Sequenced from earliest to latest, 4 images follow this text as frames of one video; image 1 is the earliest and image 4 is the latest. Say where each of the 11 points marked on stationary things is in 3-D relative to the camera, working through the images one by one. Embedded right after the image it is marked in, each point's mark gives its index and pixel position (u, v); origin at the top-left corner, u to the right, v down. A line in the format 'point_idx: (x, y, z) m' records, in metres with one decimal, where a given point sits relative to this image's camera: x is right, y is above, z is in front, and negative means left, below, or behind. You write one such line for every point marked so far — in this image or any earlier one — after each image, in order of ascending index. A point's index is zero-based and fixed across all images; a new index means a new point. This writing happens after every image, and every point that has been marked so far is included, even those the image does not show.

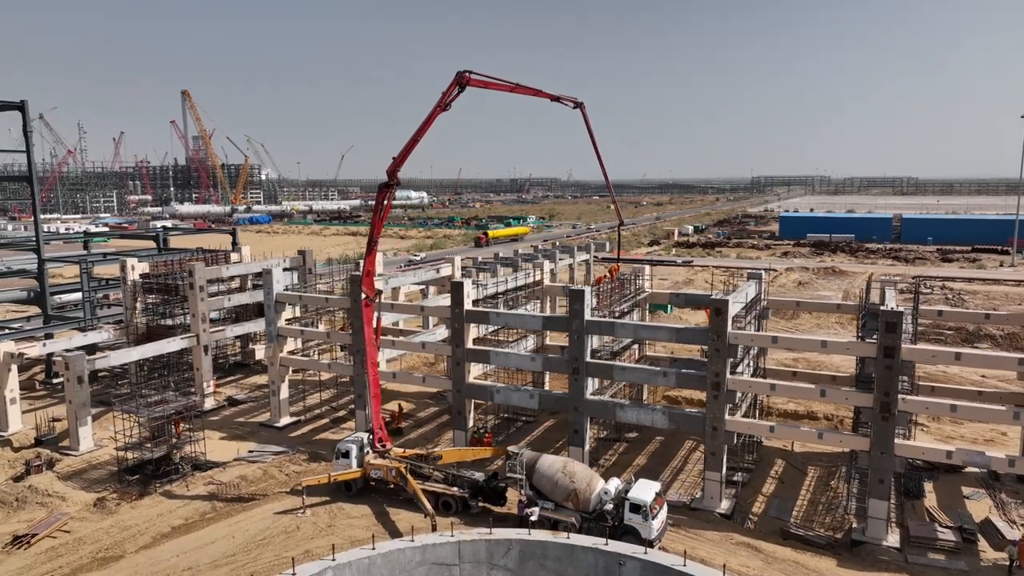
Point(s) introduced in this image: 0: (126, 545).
0: (-10.8, -7.2, +19.1) m
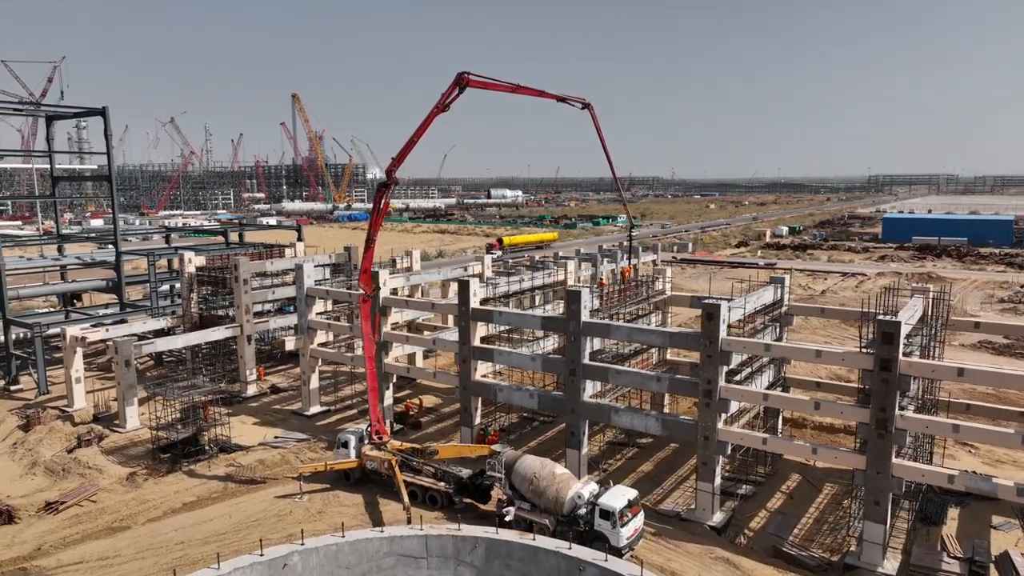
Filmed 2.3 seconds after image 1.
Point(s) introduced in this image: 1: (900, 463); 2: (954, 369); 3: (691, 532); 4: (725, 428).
0: (-11.3, -6.9, +20.7) m
1: (+9.5, -4.3, +16.7) m
2: (+10.2, -1.9, +15.8) m
3: (+5.0, -6.9, +19.1) m
4: (+6.0, -4.0, +19.3) m
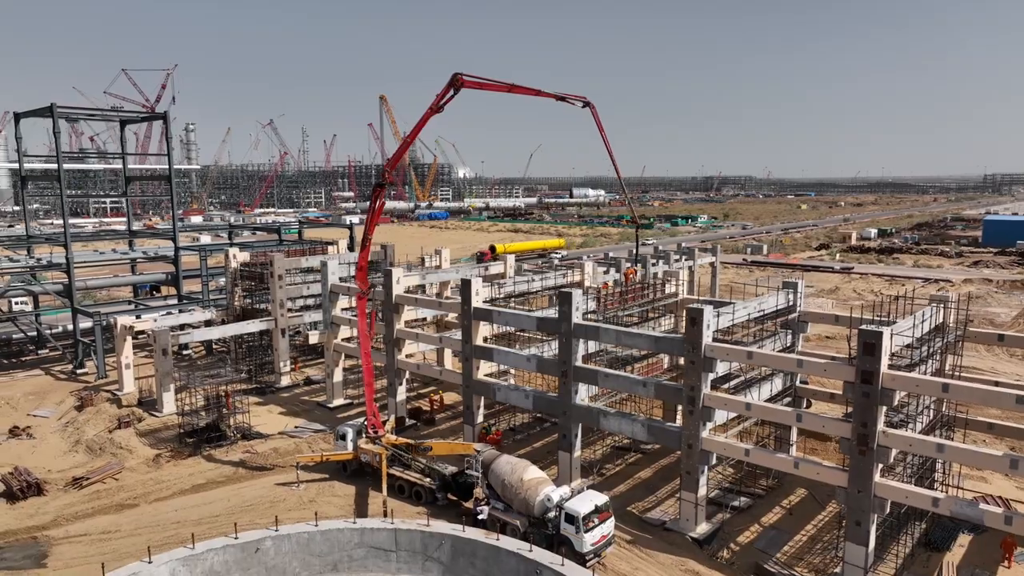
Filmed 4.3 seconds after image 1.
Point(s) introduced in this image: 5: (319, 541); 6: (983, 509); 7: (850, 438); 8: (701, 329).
0: (-11.7, -6.7, +22.0) m
1: (+8.5, -4.5, +15.6) m
2: (+9.2, -2.1, +14.7) m
3: (+4.3, -7.0, +18.6) m
4: (+5.4, -4.1, +18.7) m
5: (-5.0, -6.5, +17.5) m
6: (+9.9, -4.7, +14.4) m
7: (+7.9, -3.5, +15.9) m
8: (+5.0, -1.1, +18.2) m
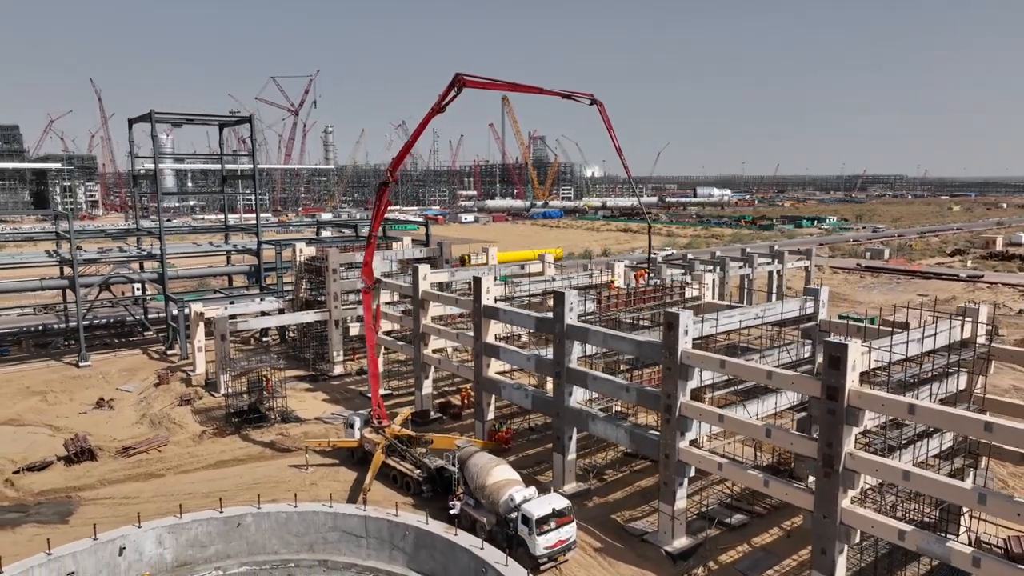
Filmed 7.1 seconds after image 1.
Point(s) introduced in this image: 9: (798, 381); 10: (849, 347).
0: (-11.8, -6.4, +24.1) m
1: (+7.2, -4.7, +14.4) m
2: (+7.8, -2.3, +13.3) m
3: (+3.4, -7.0, +18.0) m
4: (+4.6, -4.2, +17.9) m
5: (-5.9, -6.3, +18.5) m
6: (+8.3, -4.9, +12.8) m
7: (+6.6, -3.7, +14.7) m
8: (+4.2, -1.2, +17.4) m
9: (+6.4, -2.1, +15.1) m
10: (+6.9, -1.2, +13.9) m
